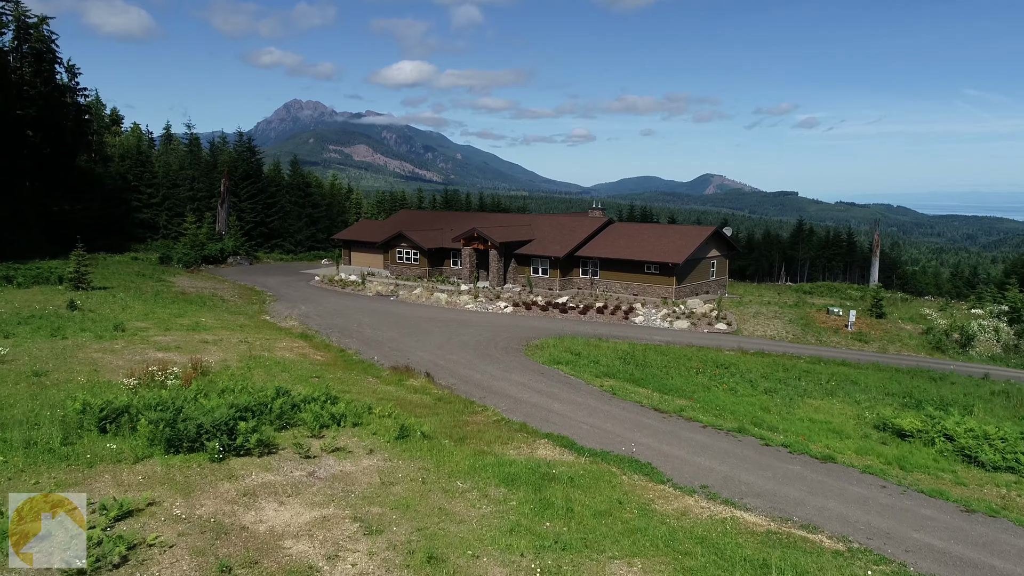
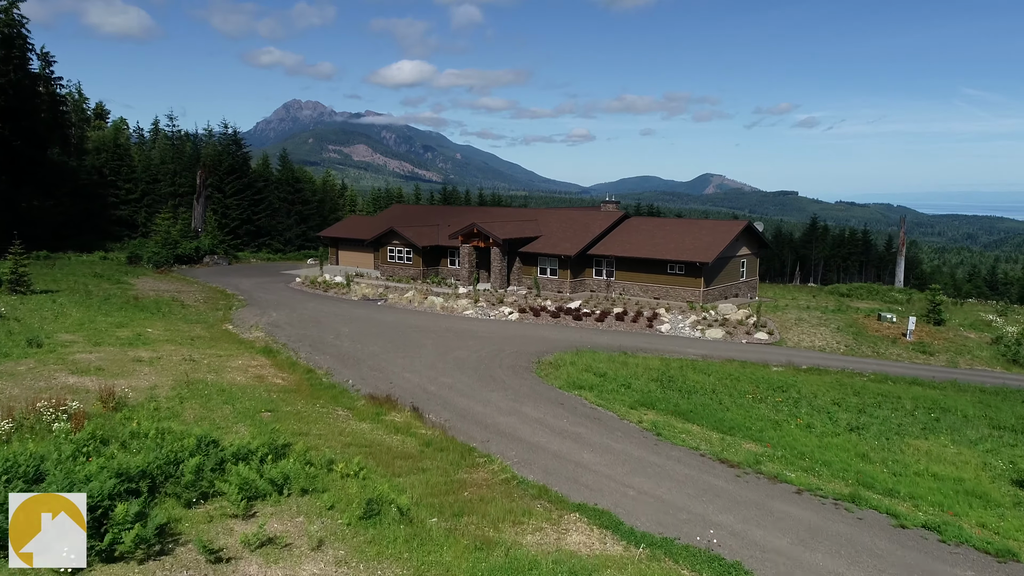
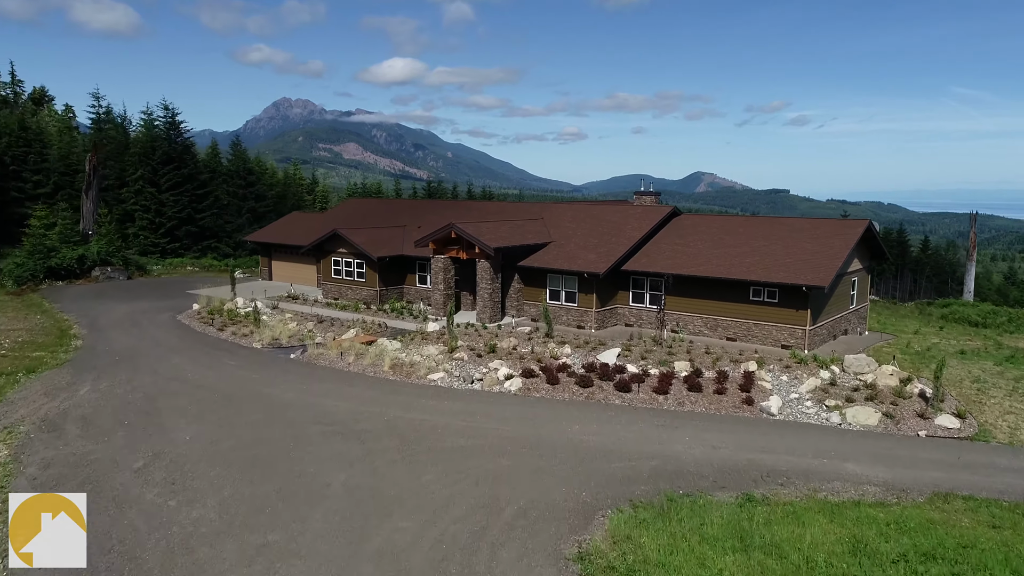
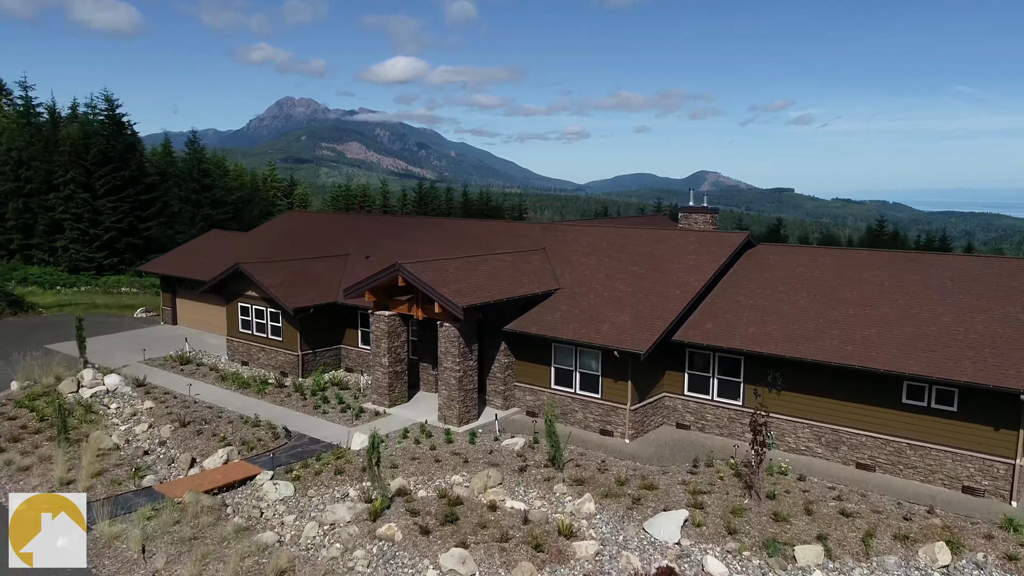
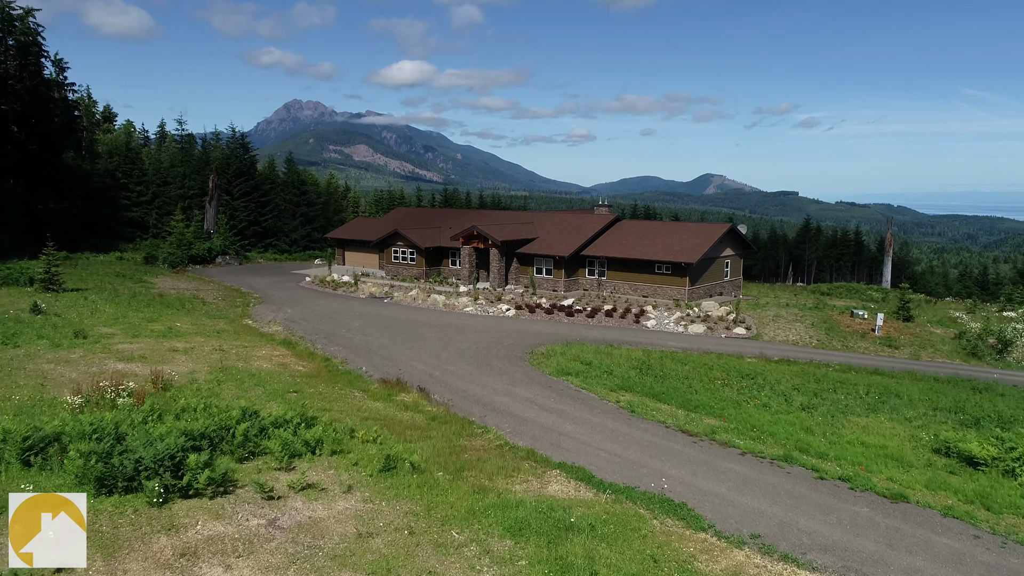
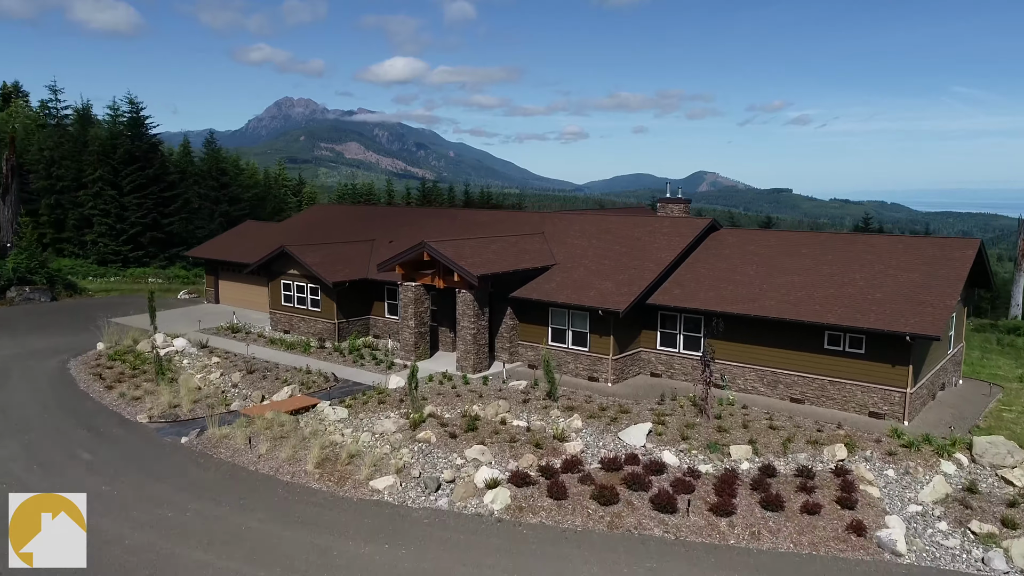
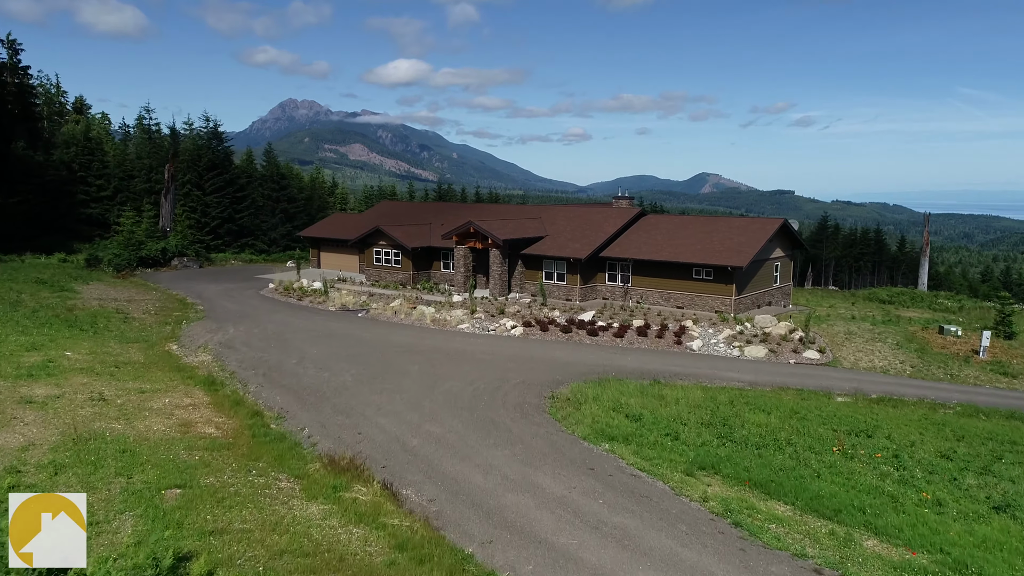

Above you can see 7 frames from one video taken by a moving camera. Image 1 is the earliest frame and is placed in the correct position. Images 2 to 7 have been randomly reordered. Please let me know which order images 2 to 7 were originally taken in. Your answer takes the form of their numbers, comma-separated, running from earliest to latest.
5, 2, 7, 3, 6, 4
